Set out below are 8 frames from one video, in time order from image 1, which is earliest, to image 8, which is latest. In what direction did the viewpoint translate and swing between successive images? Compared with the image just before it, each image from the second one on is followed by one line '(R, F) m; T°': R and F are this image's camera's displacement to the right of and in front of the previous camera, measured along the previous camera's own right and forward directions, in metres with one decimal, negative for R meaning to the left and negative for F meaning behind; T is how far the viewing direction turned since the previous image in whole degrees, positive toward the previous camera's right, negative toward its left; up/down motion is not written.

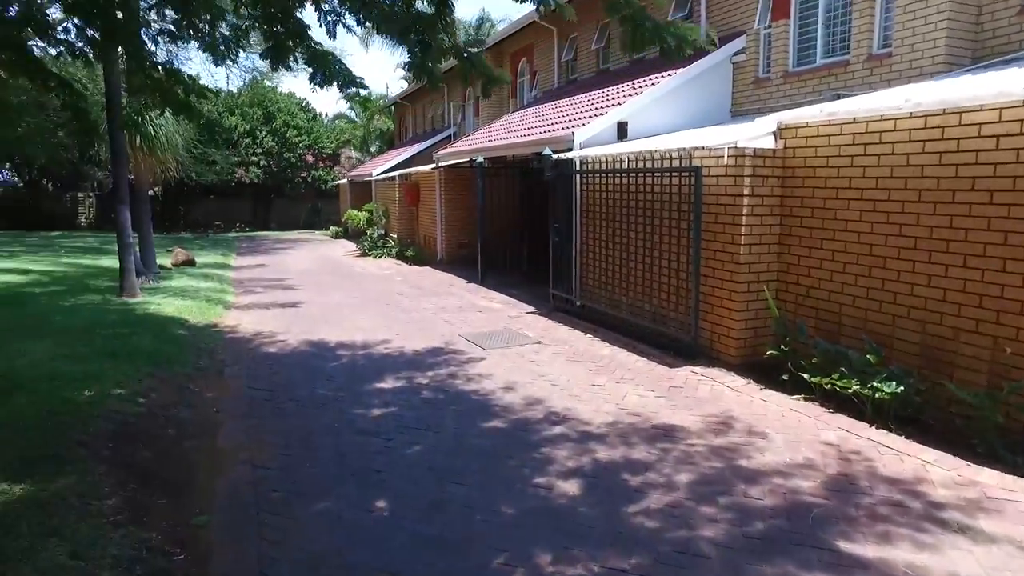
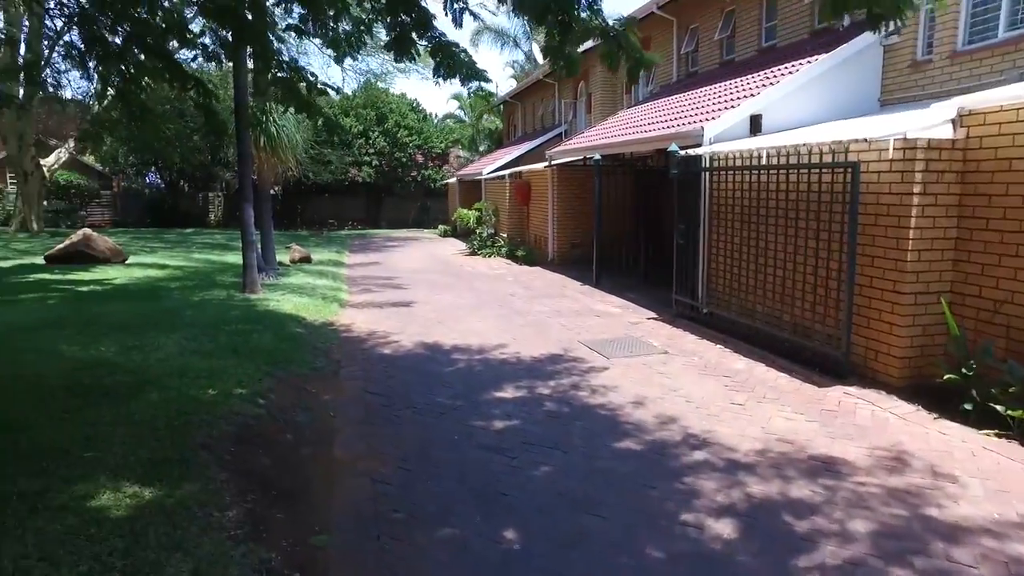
(-0.2, +0.3) m; -8°
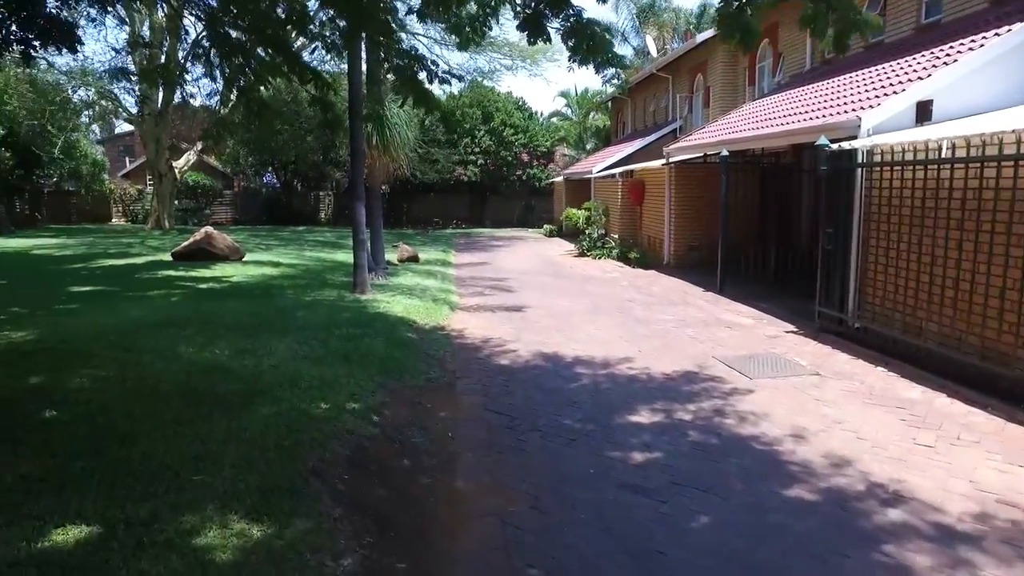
(-0.2, +0.5) m; -8°
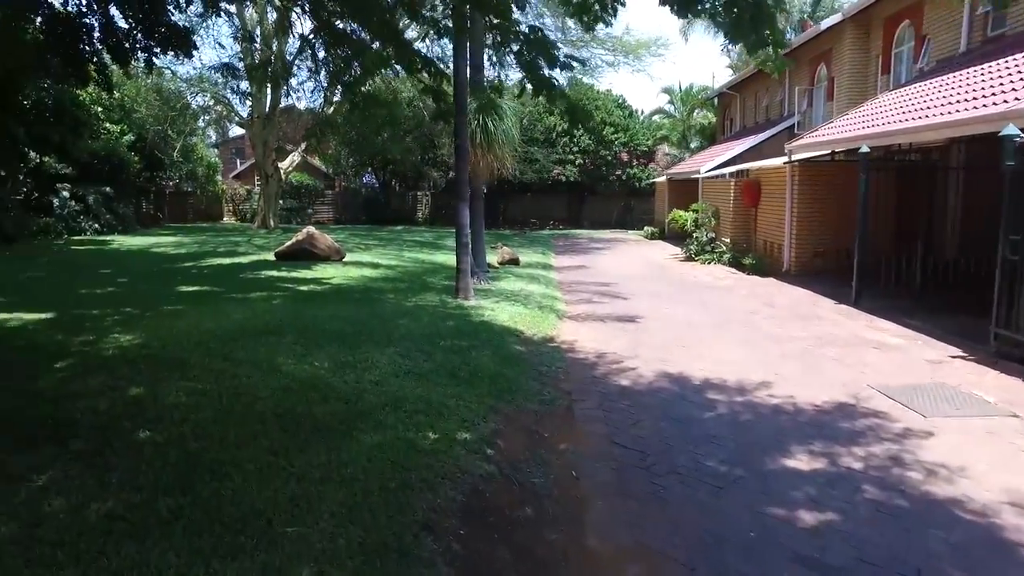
(-0.2, +0.5) m; -7°
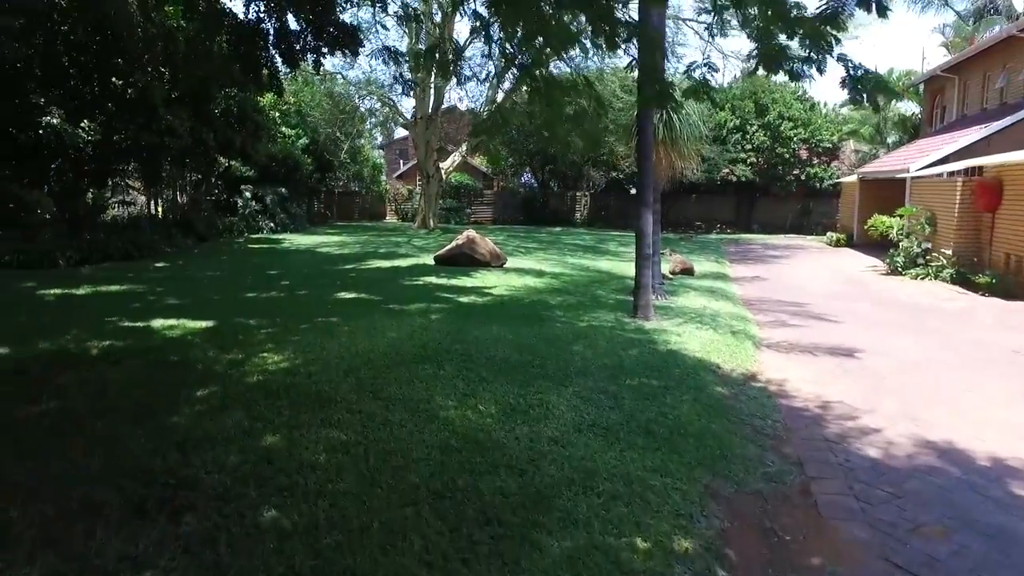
(-0.3, +1.0) m; -12°
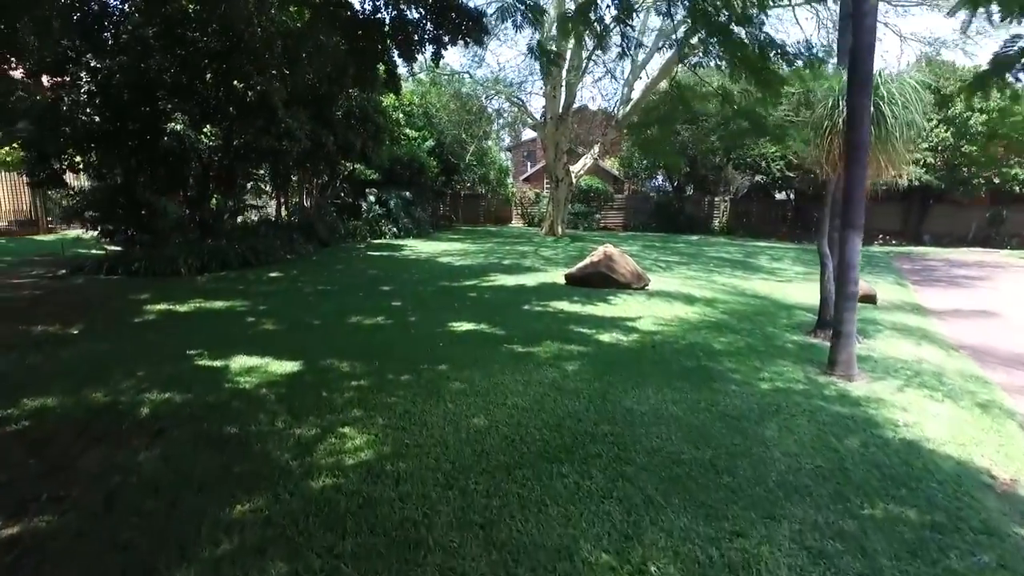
(-0.3, +1.4) m; -10°
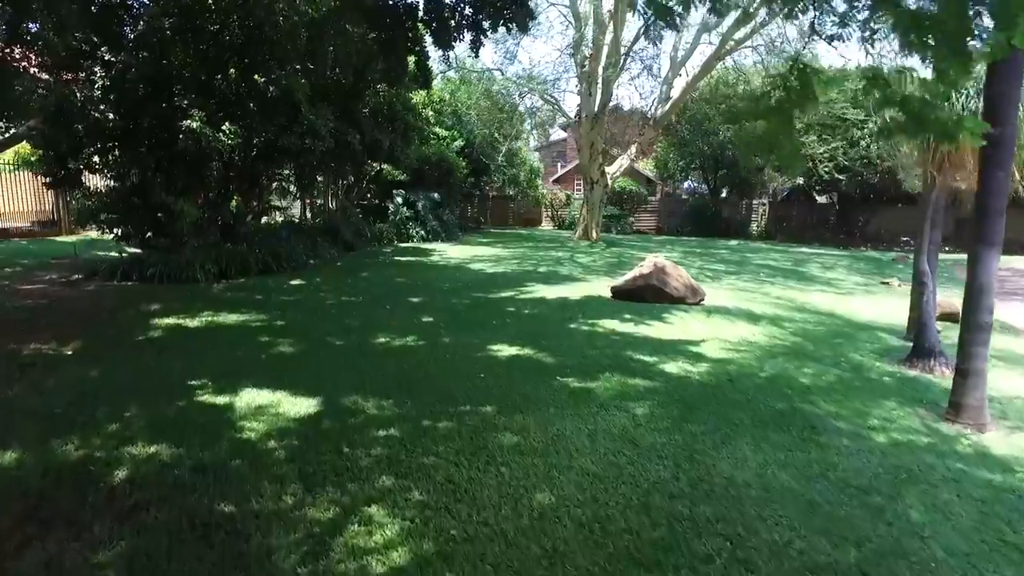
(-0.2, +0.8) m; -2°
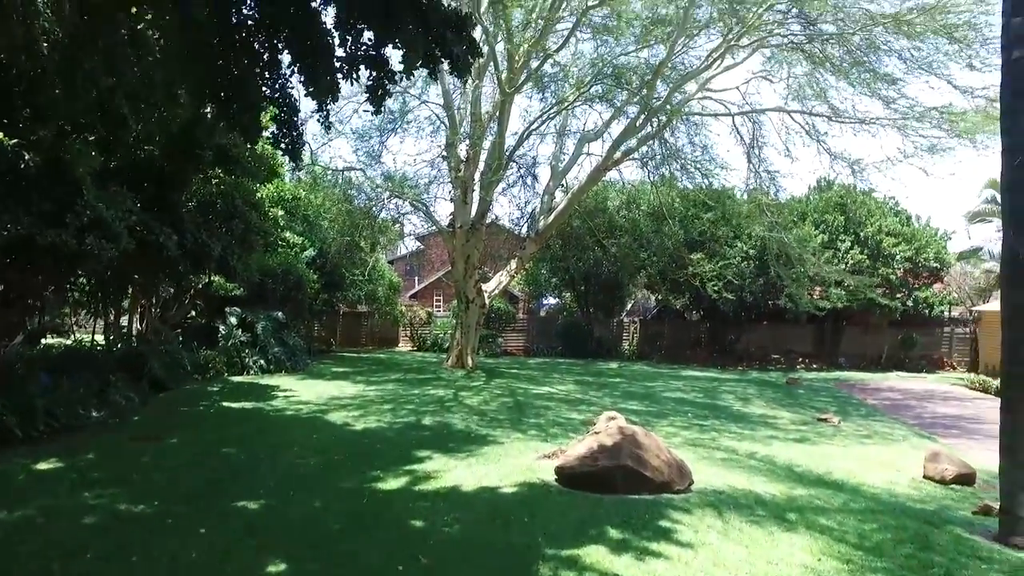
(-0.5, +3.0) m; +13°
